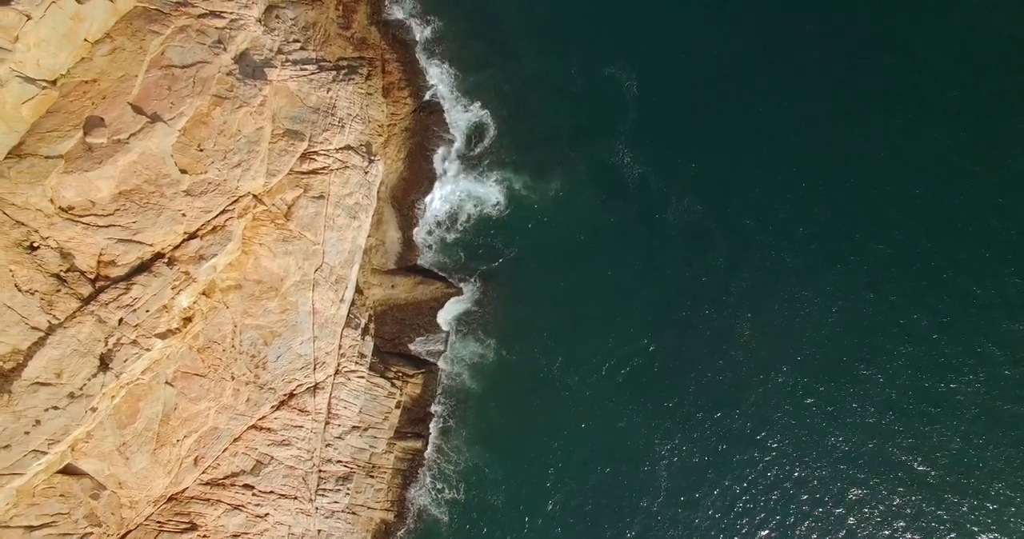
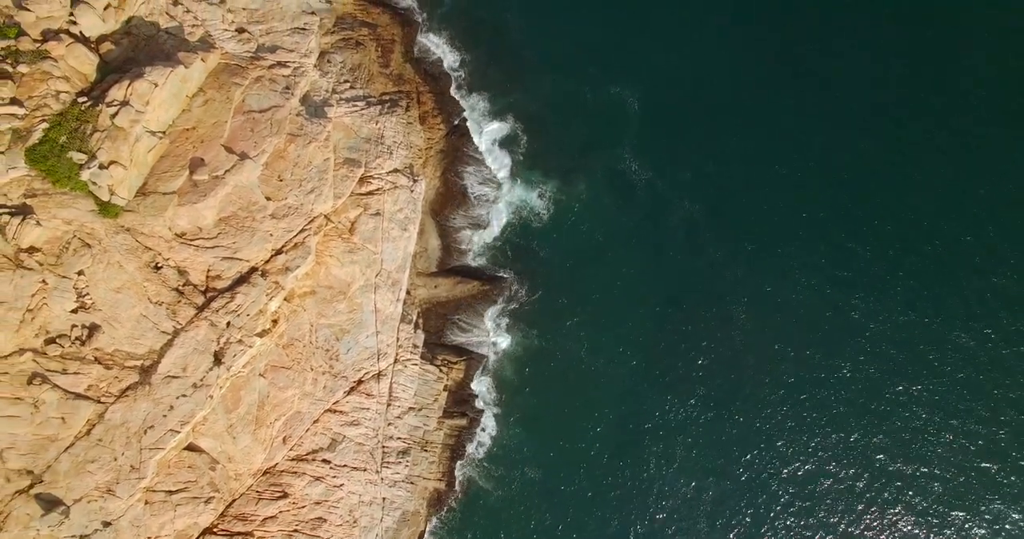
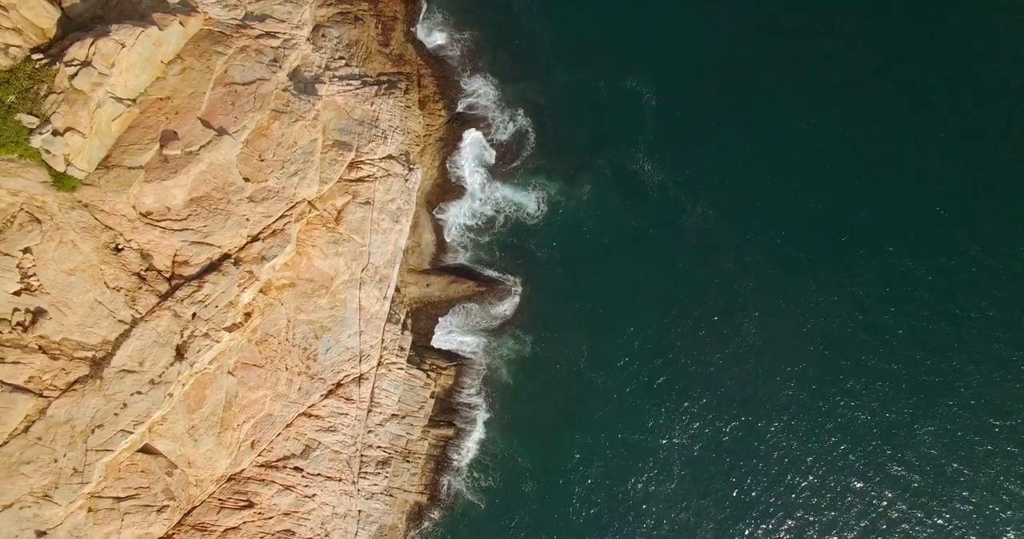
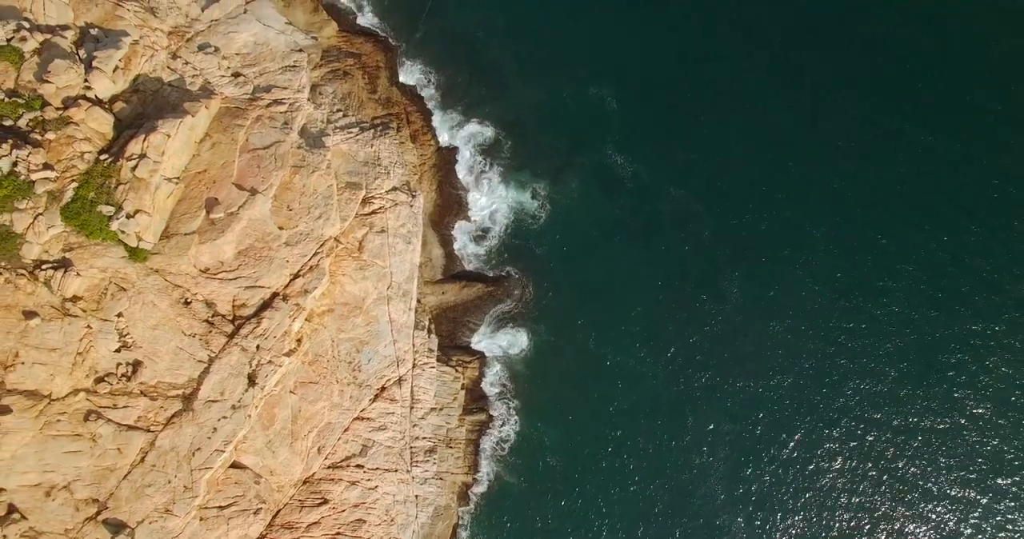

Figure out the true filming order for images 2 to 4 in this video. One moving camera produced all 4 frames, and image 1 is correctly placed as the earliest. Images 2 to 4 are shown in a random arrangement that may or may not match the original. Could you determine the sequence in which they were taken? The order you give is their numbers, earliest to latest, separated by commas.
3, 2, 4
